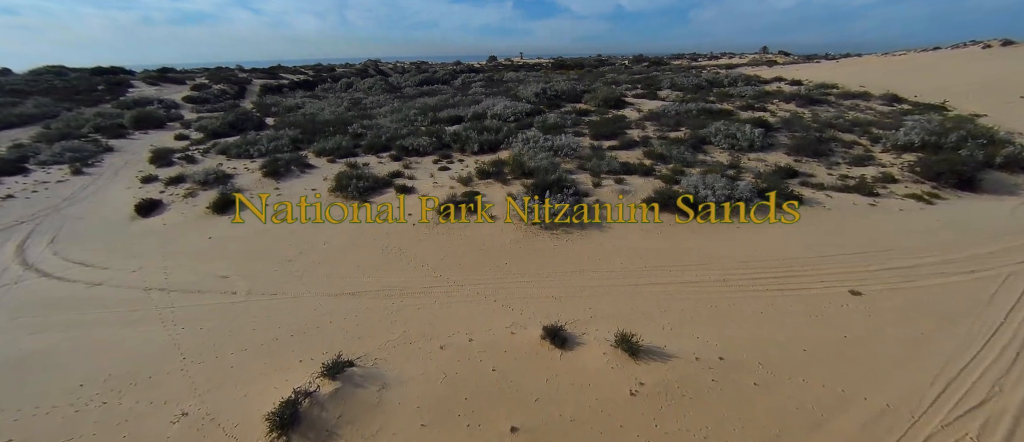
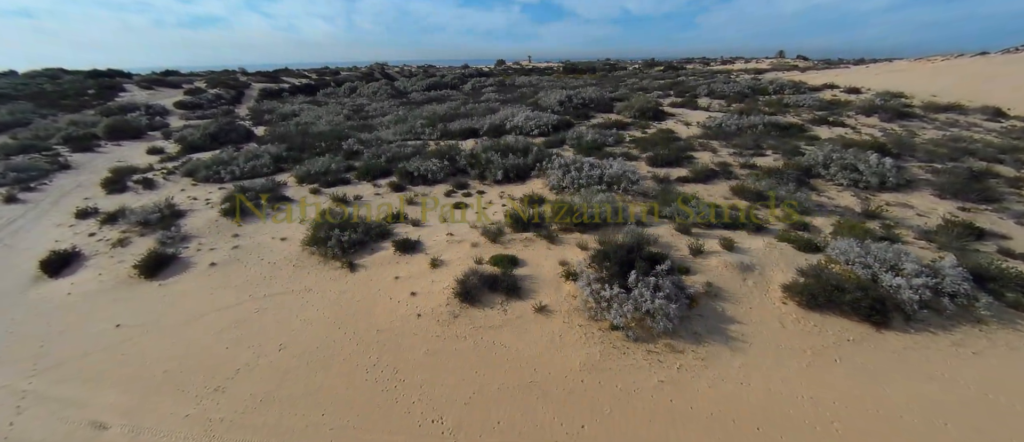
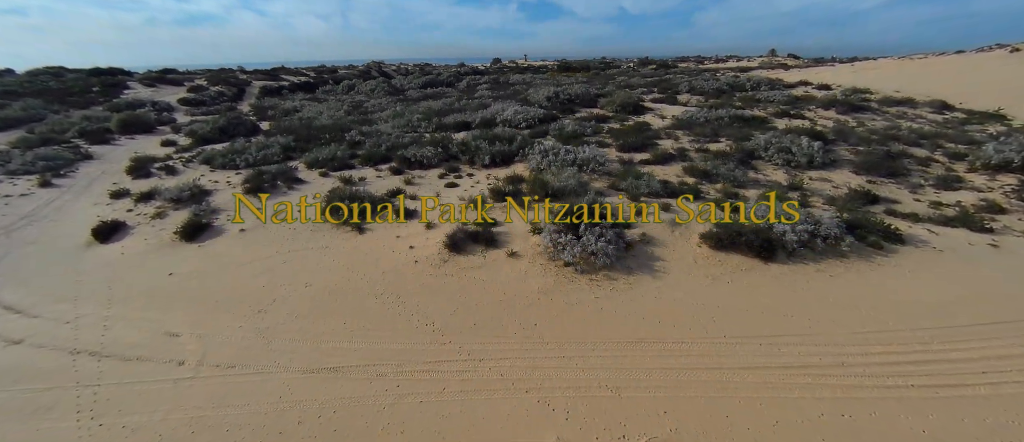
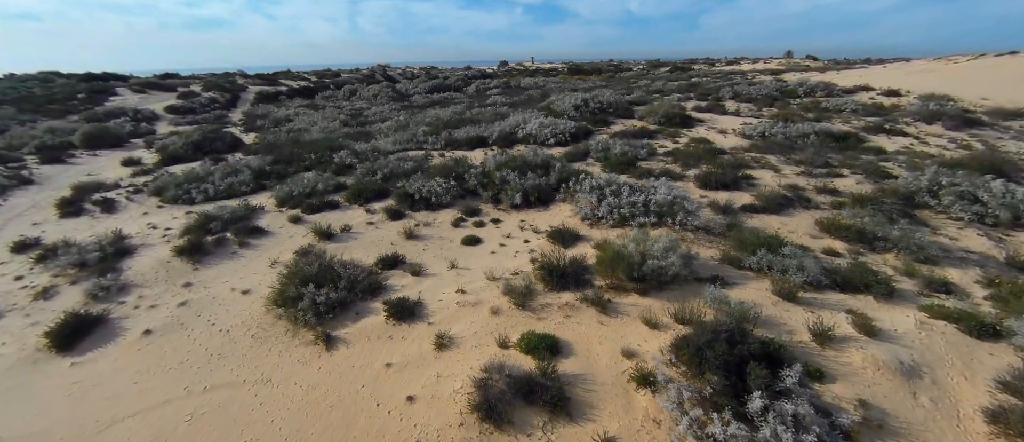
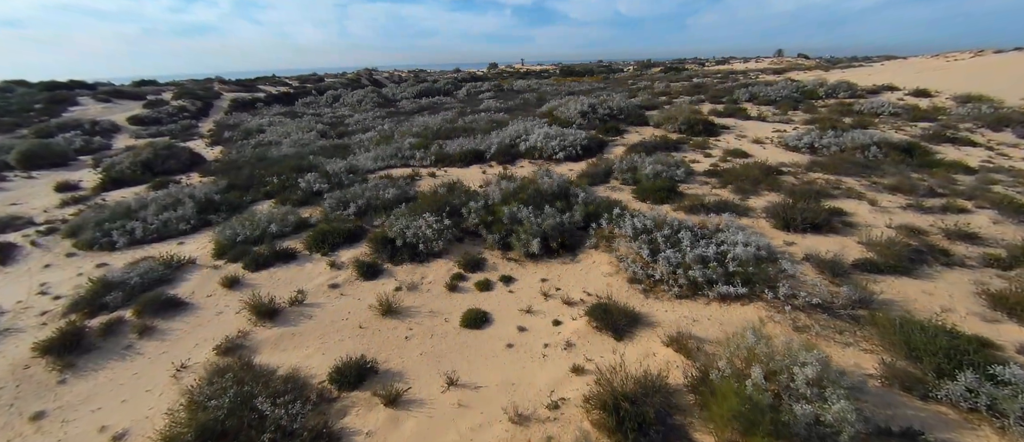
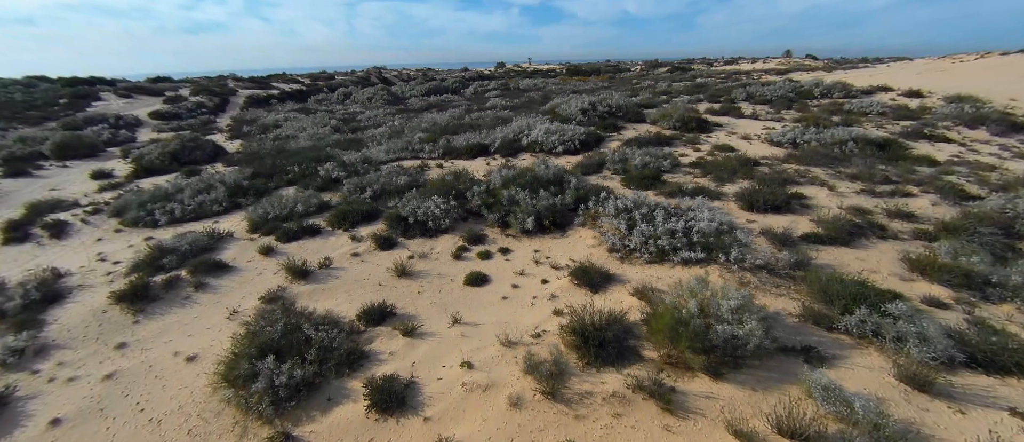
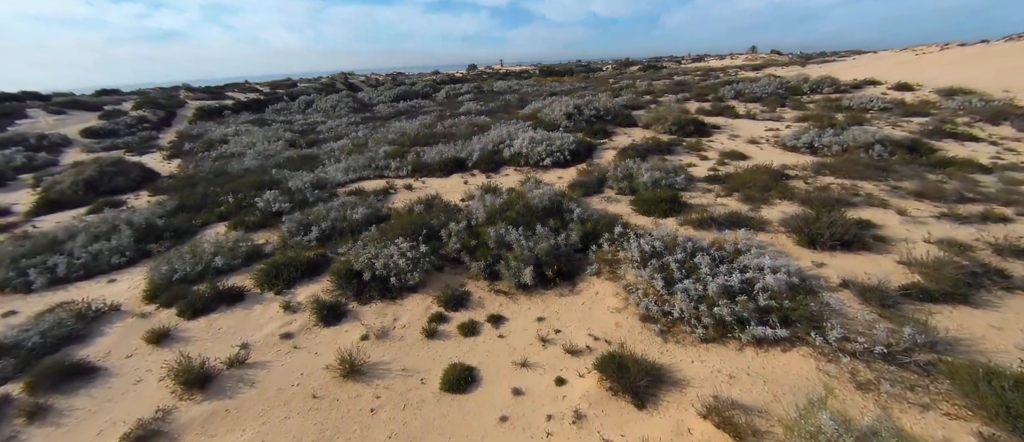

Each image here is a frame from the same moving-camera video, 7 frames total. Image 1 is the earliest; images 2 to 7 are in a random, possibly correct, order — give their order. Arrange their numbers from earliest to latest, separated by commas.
3, 2, 4, 6, 5, 7
